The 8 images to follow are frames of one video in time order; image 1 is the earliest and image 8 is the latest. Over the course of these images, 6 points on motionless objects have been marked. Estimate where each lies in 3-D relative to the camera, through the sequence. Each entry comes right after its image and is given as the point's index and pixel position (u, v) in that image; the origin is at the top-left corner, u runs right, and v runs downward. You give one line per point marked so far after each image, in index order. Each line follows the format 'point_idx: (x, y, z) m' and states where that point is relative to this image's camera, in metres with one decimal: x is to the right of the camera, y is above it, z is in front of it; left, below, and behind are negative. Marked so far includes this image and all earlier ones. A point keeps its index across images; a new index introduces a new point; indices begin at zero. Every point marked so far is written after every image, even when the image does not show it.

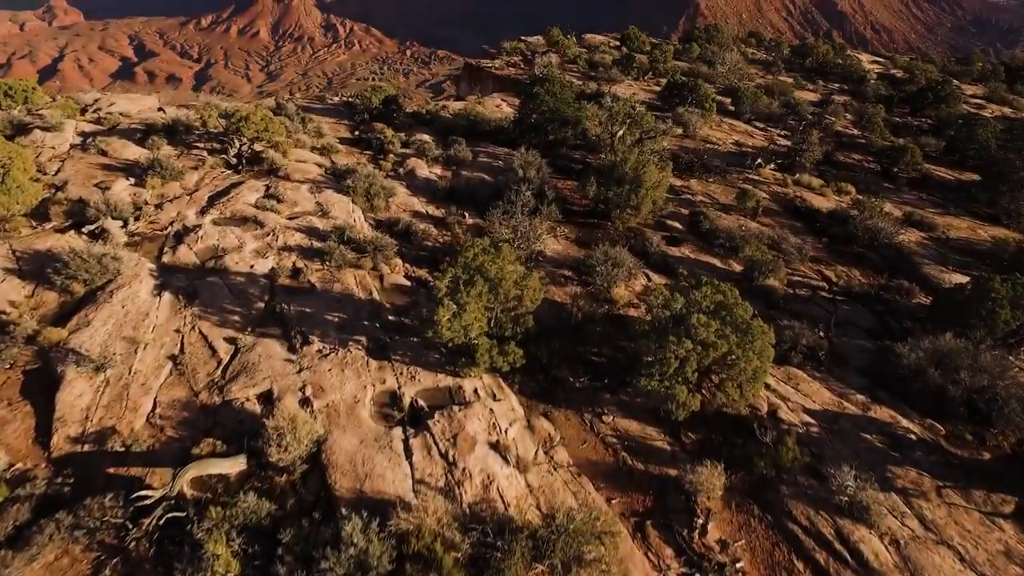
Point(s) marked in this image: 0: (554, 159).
0: (+1.0, +2.9, +14.6) m
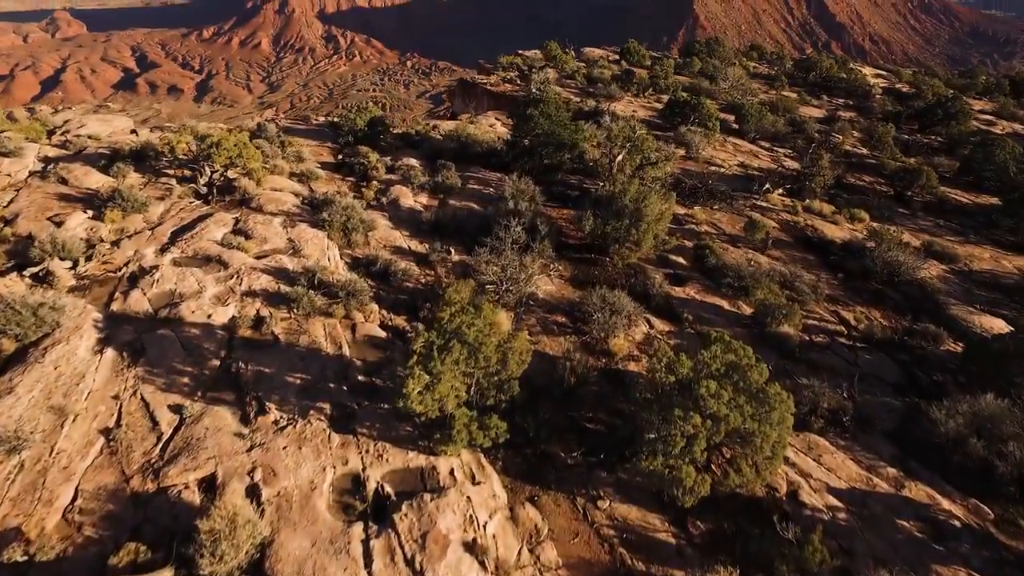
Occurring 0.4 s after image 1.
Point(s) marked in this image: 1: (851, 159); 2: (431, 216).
0: (+0.8, +2.2, +13.7) m
1: (+10.2, +3.9, +19.3) m
2: (-1.4, +1.3, +11.4) m
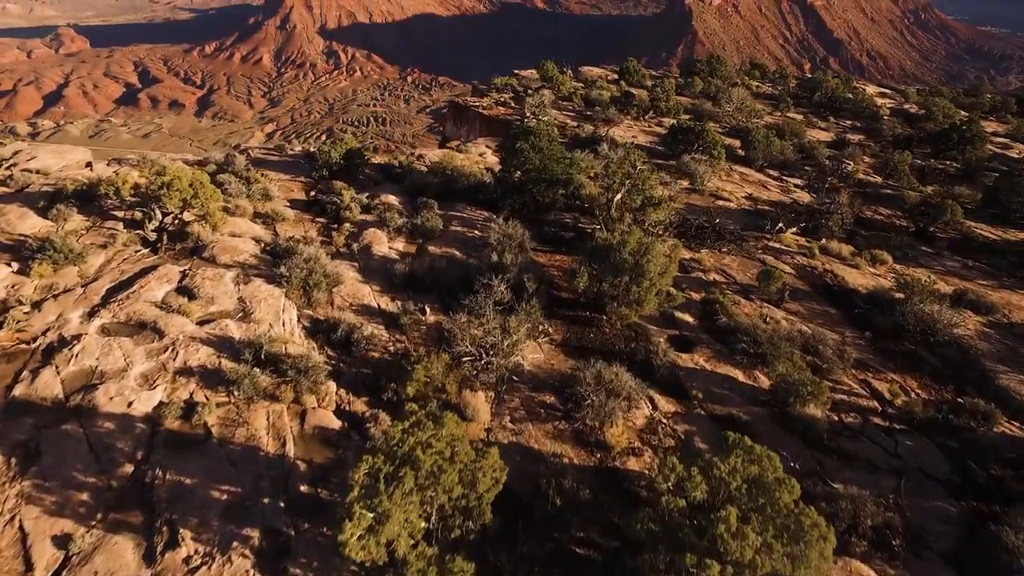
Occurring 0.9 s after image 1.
0: (+0.6, +1.2, +12.4) m
1: (+10.0, +2.8, +18.1) m
2: (-1.7, +0.3, +10.1) m
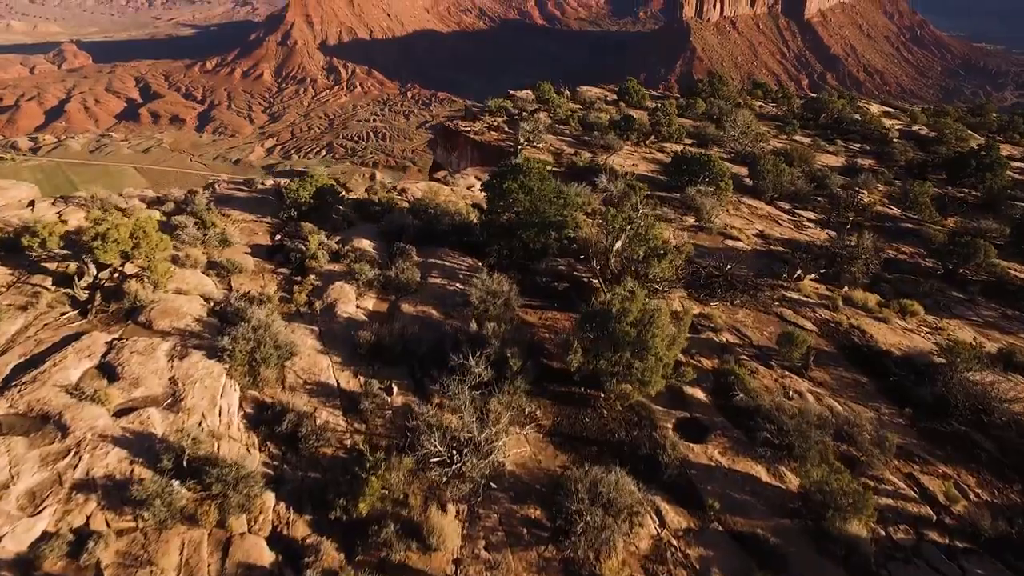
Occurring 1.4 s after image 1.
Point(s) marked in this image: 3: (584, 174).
0: (+0.3, +0.2, +11.1) m
1: (+9.7, +1.7, +16.8) m
2: (-1.9, -0.6, +8.8) m
3: (+2.1, +3.2, +18.1) m
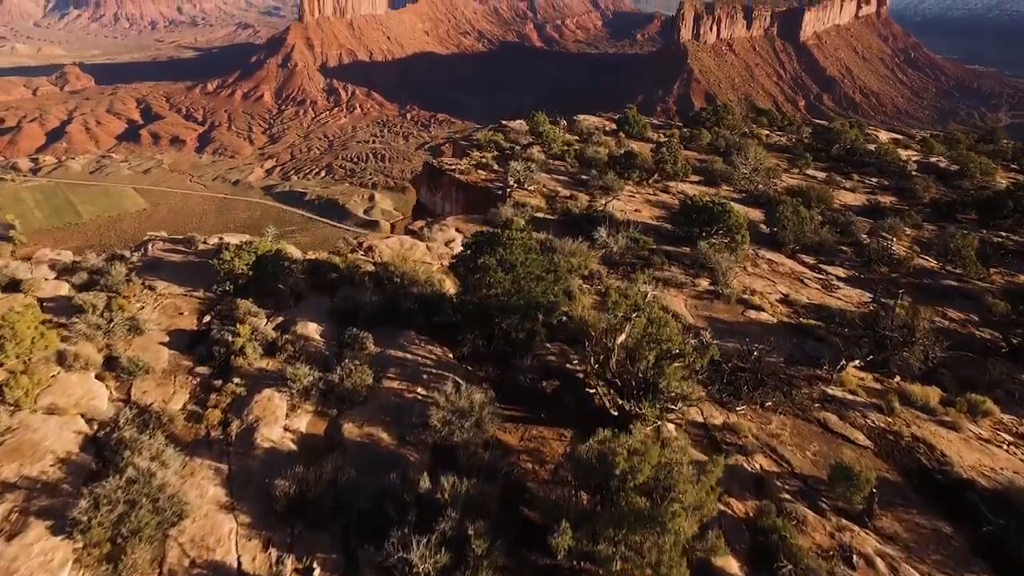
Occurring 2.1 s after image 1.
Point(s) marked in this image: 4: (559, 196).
0: (0.0, -1.2, +8.9) m
1: (+9.4, +0.1, +14.6) m
2: (-2.2, -1.9, +6.6) m
3: (+1.7, +1.6, +16.0) m
4: (+1.4, +2.6, +18.5) m
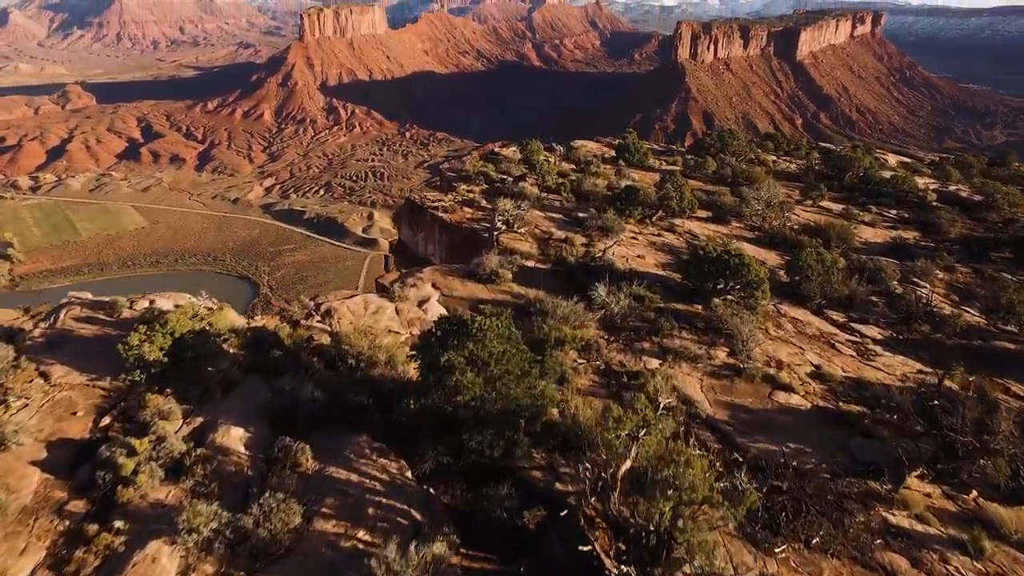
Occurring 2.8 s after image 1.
0: (-0.3, -2.3, +6.9) m
1: (+9.1, -1.2, +12.6) m
2: (-2.5, -3.0, +4.5) m
3: (+1.4, +0.3, +14.0) m
4: (+1.0, +1.3, +16.5) m
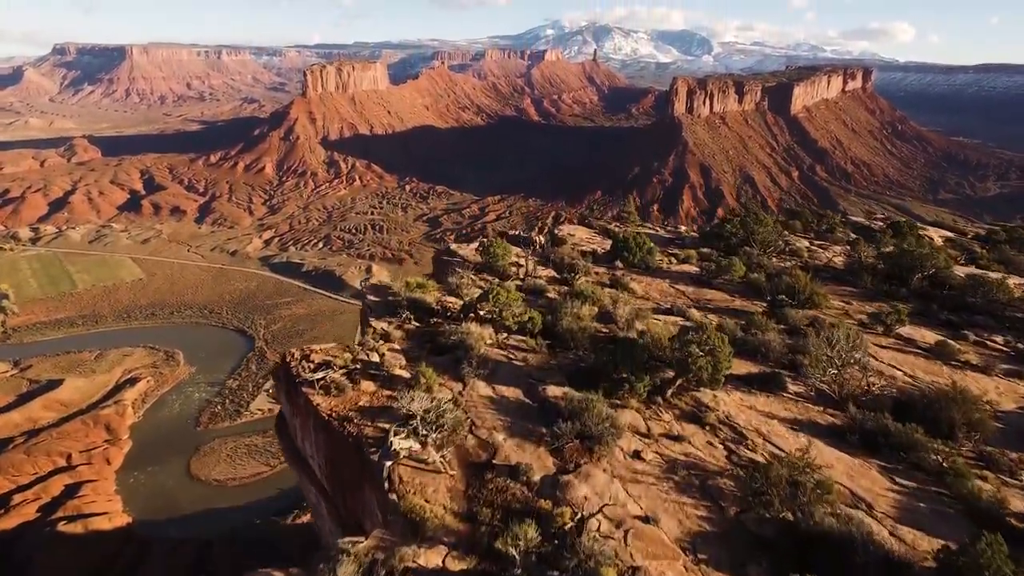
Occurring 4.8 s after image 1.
0: (-1.6, -5.4, -0.7) m
1: (+7.8, -4.7, +5.2) m
2: (-3.8, -5.9, -3.1) m
3: (+0.1, -3.3, +6.7) m
4: (-0.3, -2.6, +9.2) m
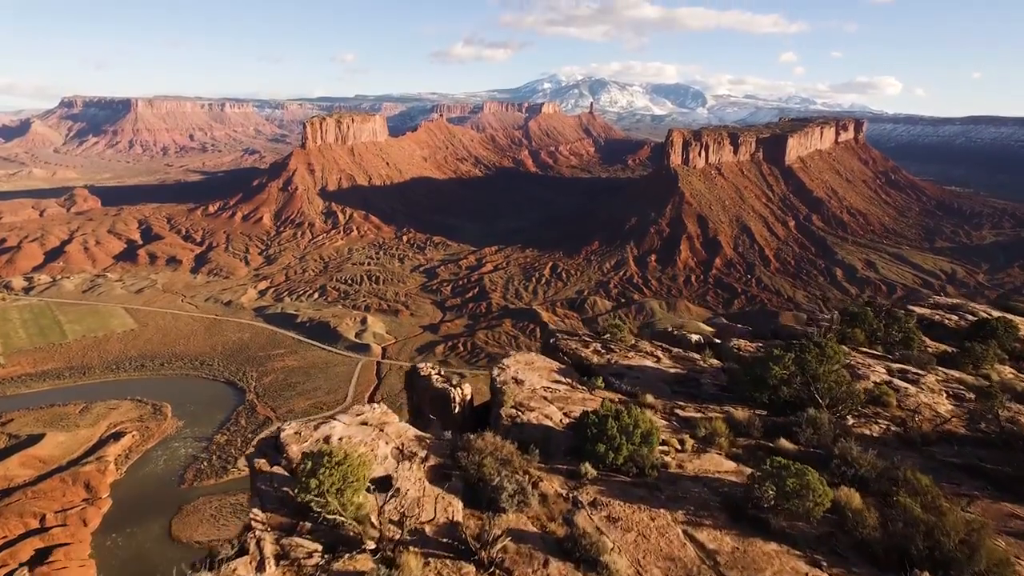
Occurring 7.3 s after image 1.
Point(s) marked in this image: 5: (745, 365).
0: (-3.7, -7.7, -11.1) m
1: (+5.6, -7.5, -5.2) m
2: (-6.0, -8.1, -13.5) m
3: (-2.1, -6.2, -3.6) m
4: (-2.4, -5.7, -0.9) m
5: (+5.0, -2.5, +16.0) m
